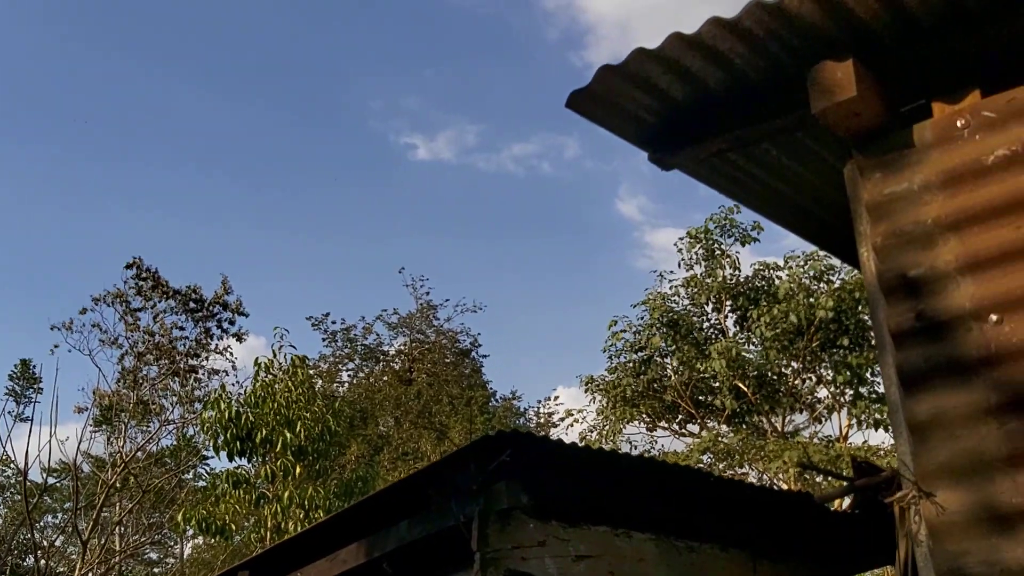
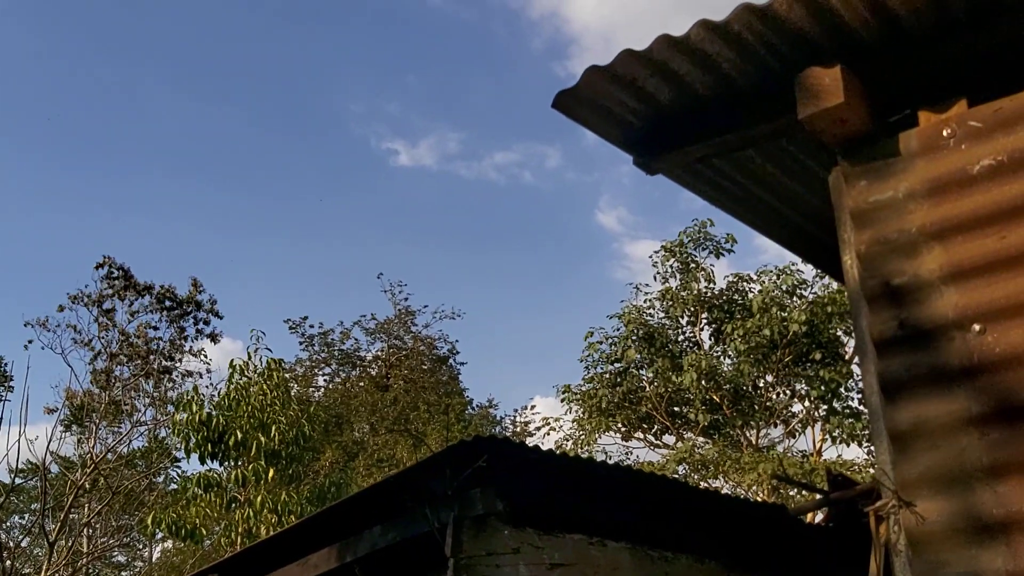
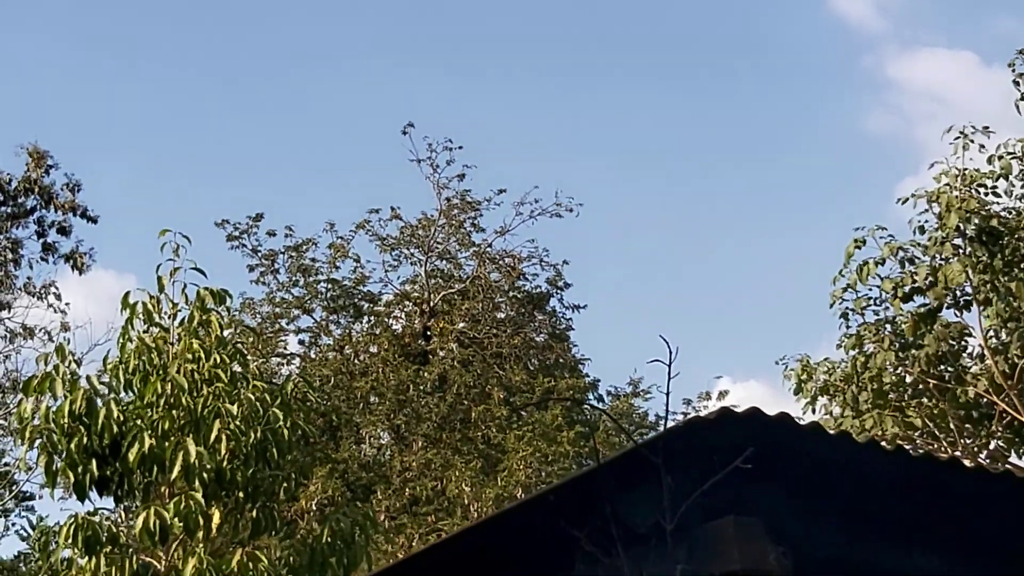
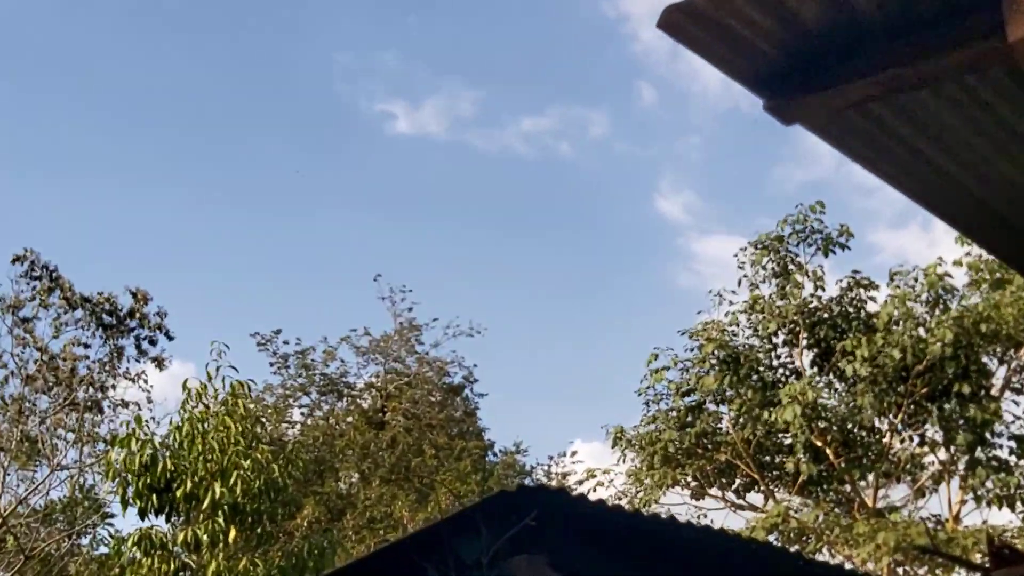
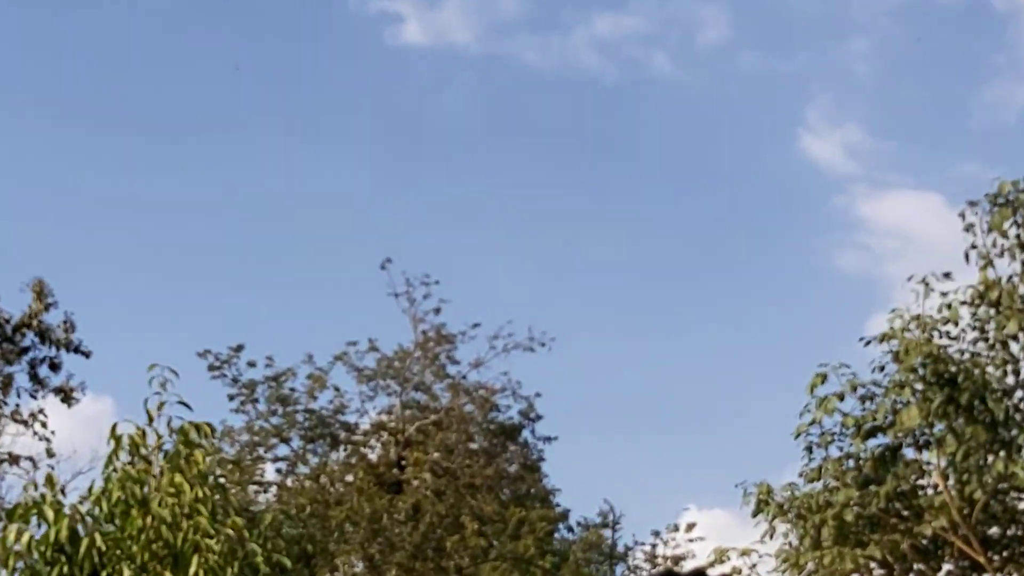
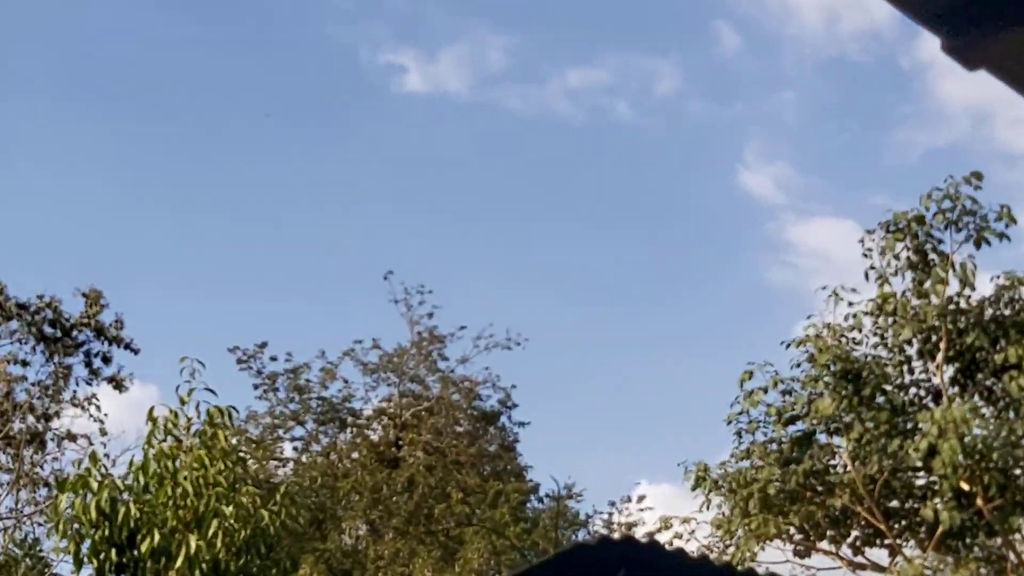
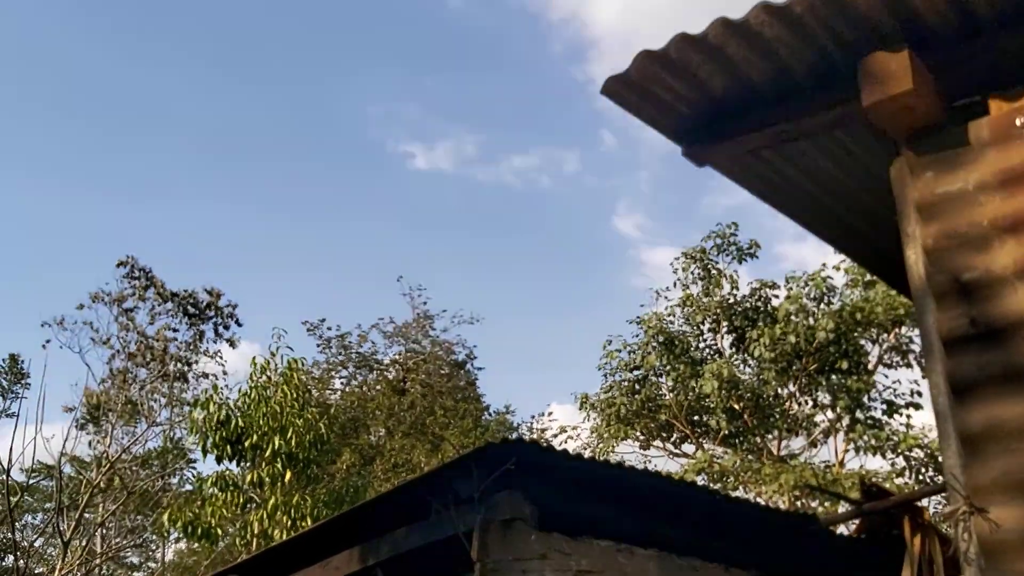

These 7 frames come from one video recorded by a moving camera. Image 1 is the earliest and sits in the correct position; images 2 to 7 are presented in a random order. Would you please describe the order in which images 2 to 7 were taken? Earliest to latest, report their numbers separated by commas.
2, 7, 4, 6, 5, 3
